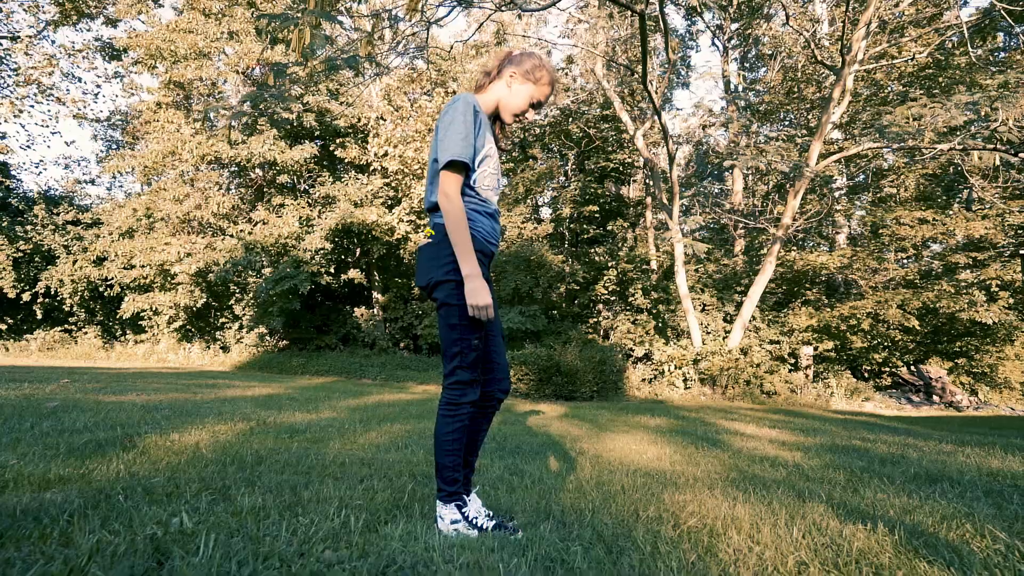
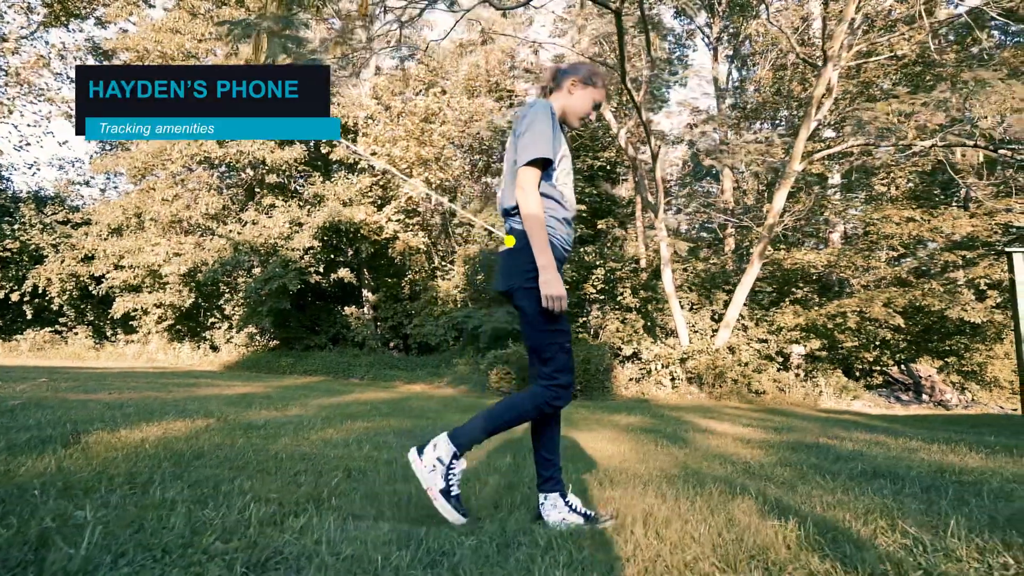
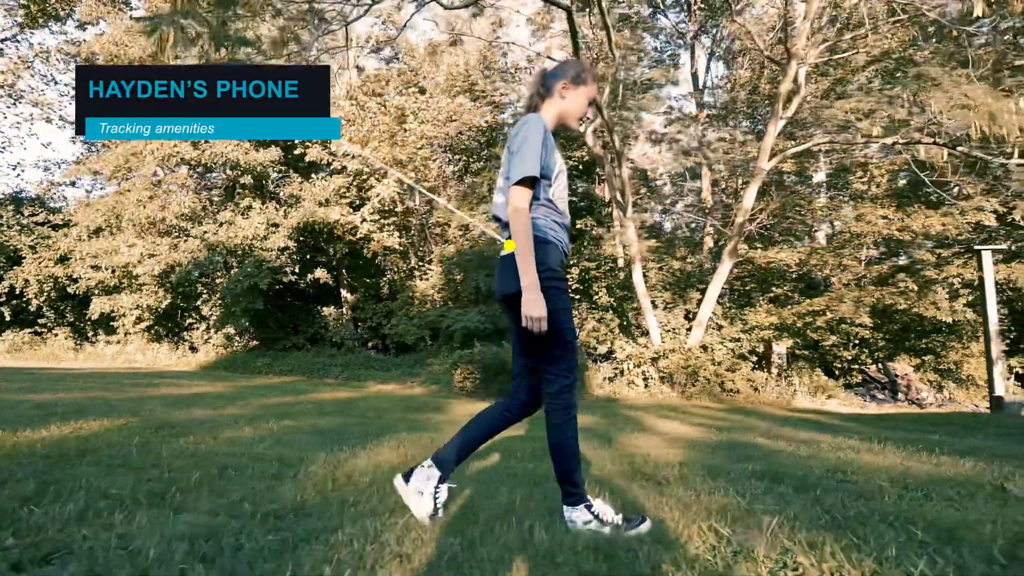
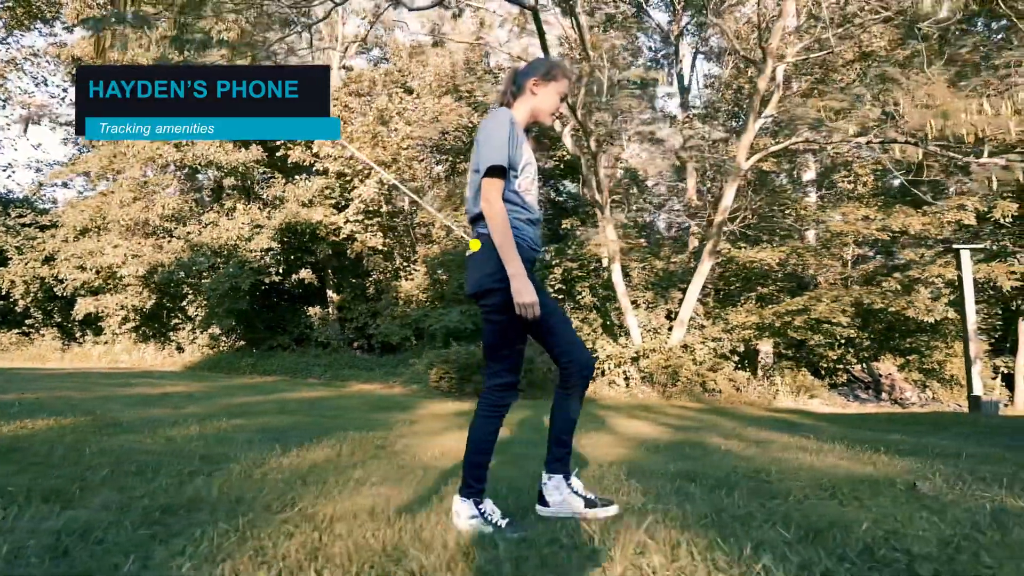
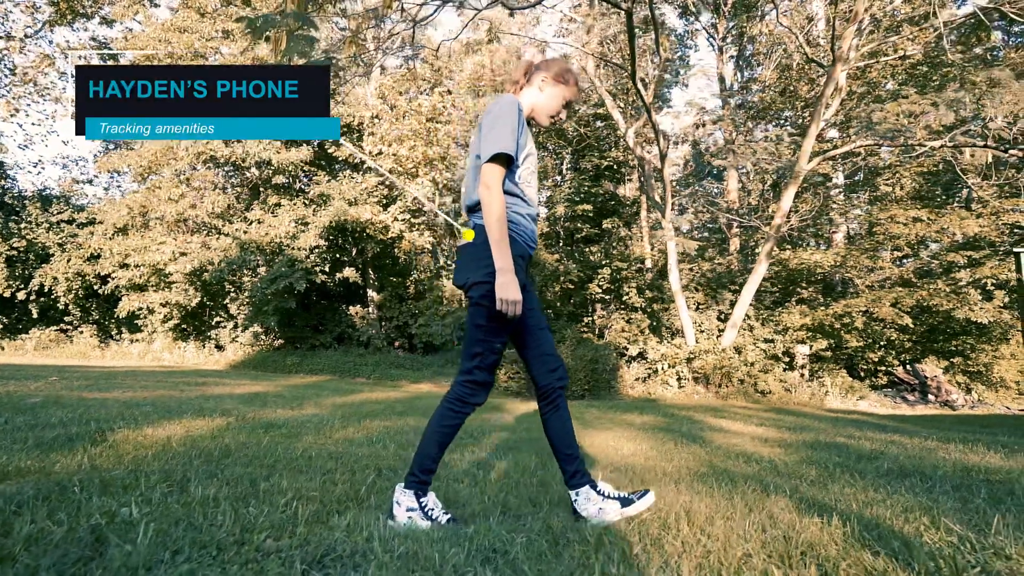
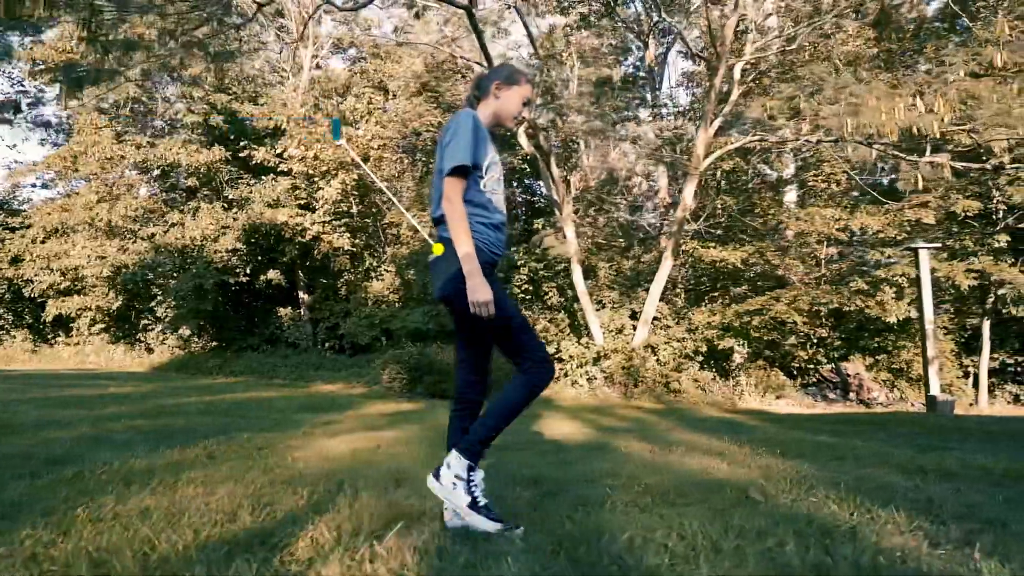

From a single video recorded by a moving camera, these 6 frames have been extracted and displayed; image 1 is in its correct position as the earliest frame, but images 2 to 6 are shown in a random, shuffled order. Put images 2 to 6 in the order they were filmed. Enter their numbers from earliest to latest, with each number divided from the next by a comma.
5, 2, 3, 4, 6
